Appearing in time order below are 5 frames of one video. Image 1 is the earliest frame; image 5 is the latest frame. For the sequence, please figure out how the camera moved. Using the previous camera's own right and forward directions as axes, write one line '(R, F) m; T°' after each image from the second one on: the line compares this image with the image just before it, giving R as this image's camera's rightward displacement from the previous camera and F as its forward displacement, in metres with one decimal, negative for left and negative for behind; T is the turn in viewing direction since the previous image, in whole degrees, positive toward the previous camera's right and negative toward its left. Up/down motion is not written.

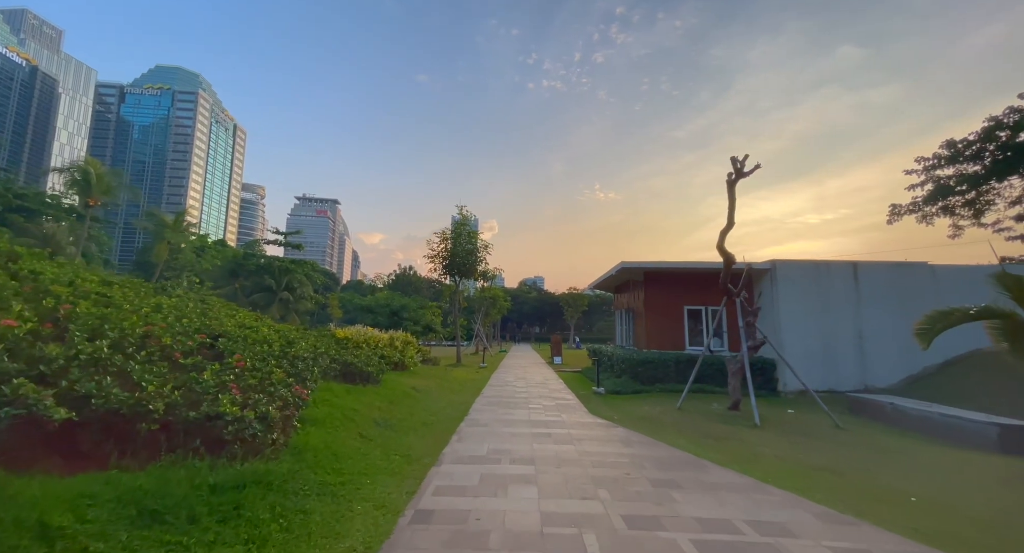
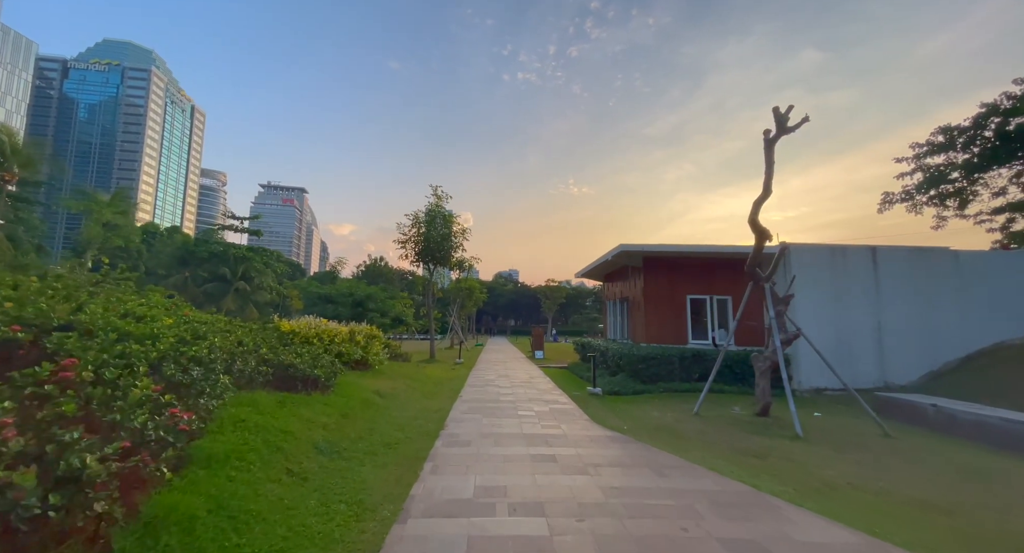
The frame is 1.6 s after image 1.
(-0.2, +1.8) m; +3°
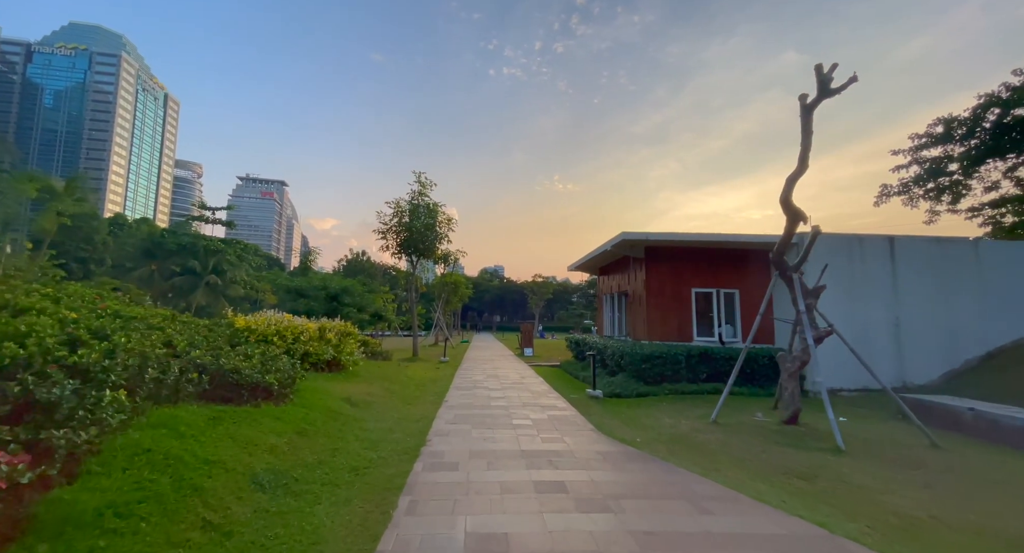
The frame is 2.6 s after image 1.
(-0.1, +1.1) m; +2°
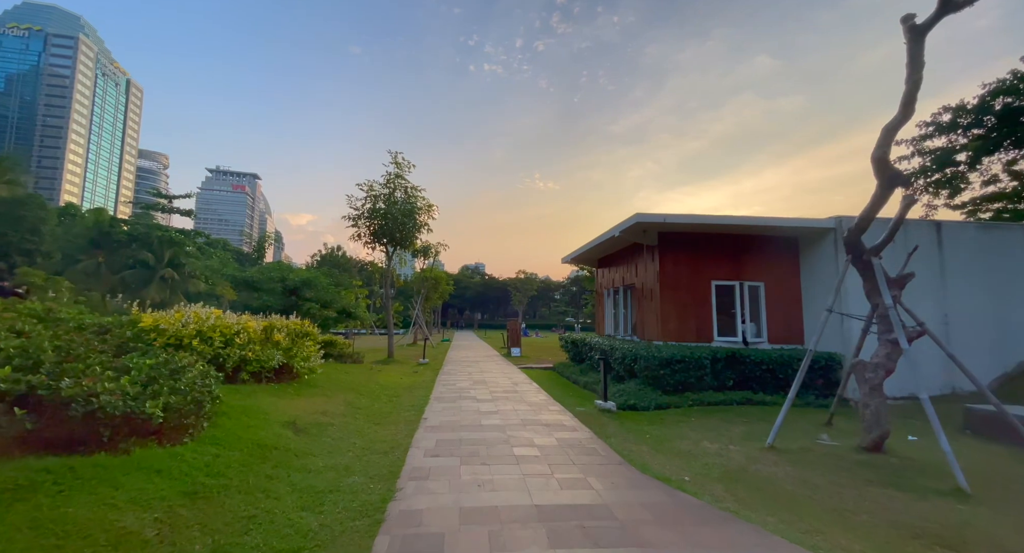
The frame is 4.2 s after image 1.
(-0.3, +1.7) m; +2°
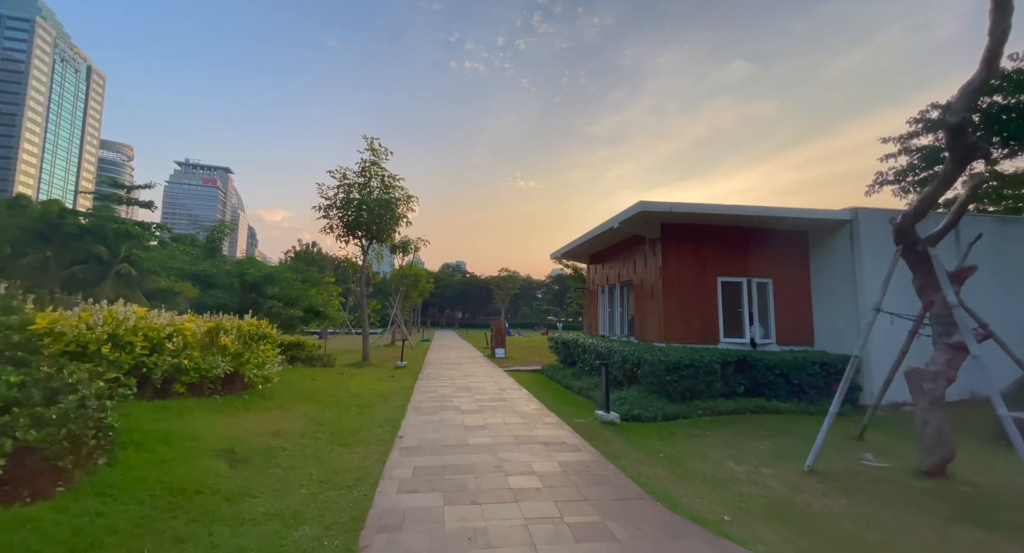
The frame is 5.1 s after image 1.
(-0.1, +1.0) m; +2°
